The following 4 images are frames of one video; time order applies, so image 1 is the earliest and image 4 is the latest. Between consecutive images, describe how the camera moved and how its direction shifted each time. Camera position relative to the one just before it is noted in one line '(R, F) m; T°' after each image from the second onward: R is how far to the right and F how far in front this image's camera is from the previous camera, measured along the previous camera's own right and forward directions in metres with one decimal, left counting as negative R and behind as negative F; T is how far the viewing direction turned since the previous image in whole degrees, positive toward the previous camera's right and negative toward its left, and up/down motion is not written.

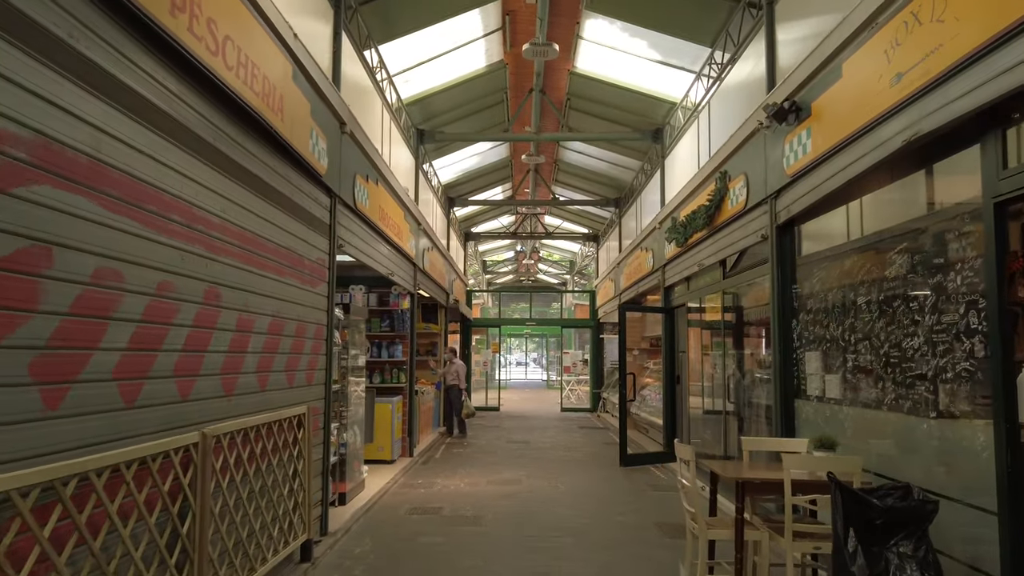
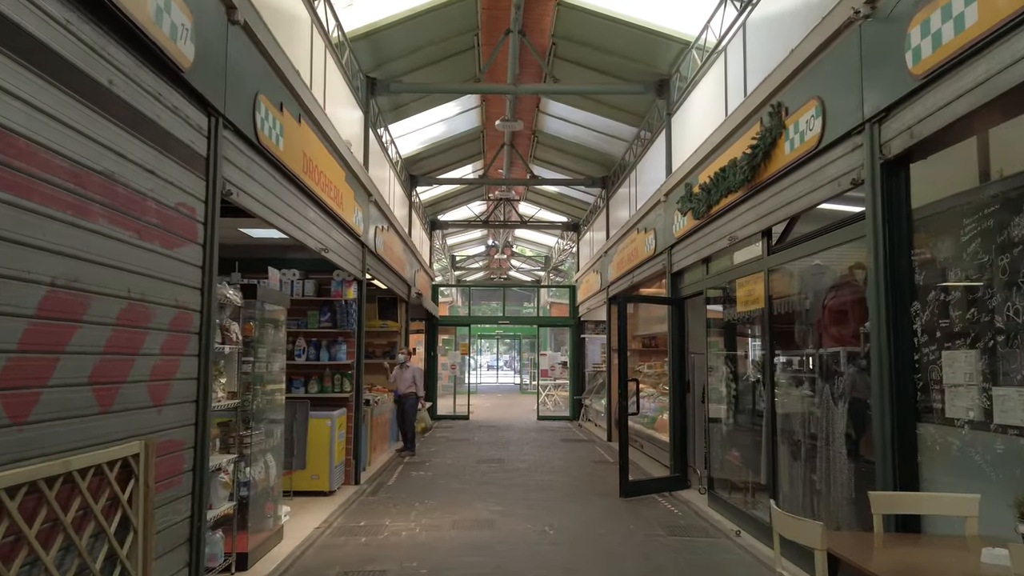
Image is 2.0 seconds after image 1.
(0.0, +1.6) m; +2°
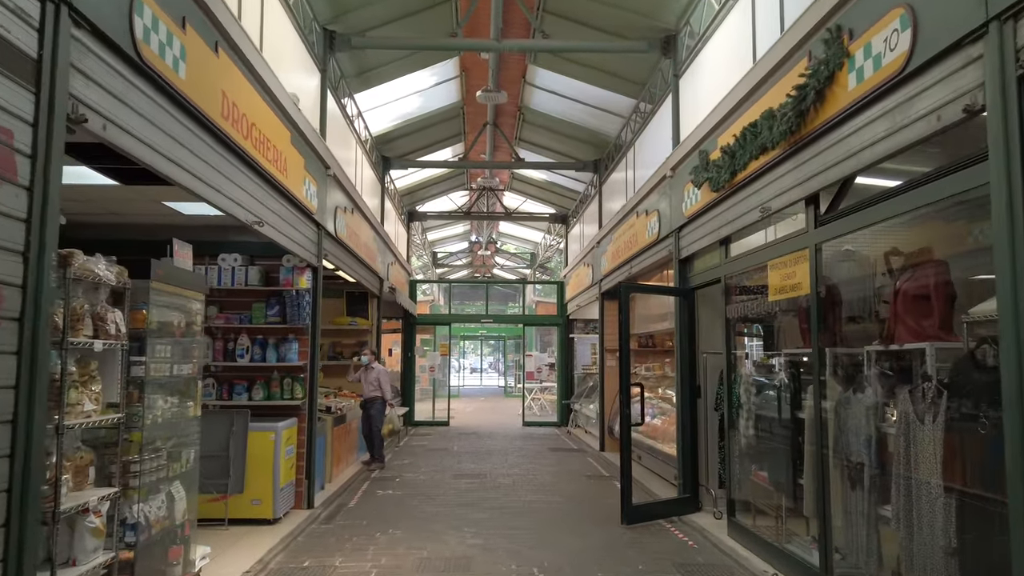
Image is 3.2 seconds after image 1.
(0.0, +1.0) m; +1°
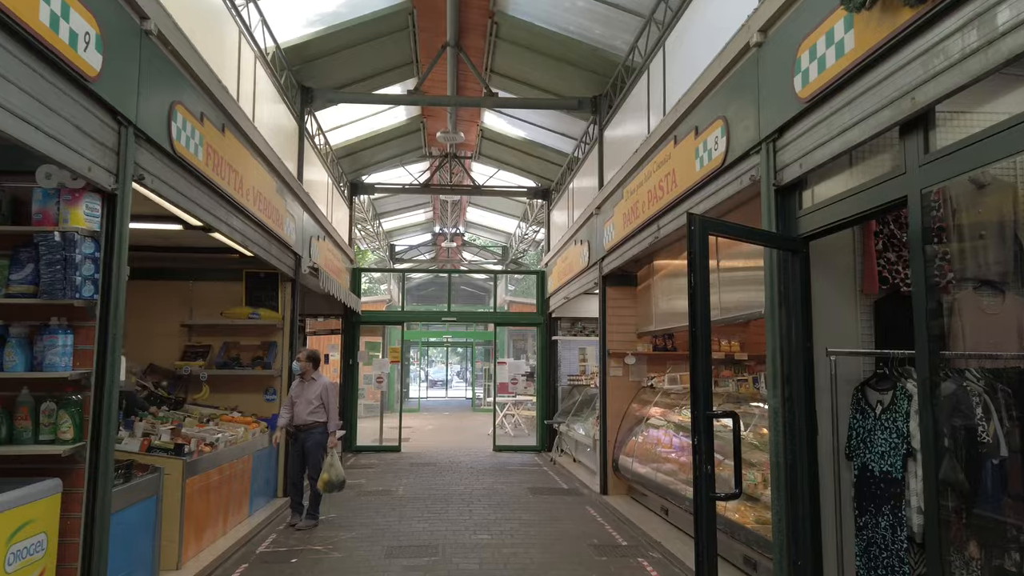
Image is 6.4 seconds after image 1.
(0.0, +2.6) m; +2°
